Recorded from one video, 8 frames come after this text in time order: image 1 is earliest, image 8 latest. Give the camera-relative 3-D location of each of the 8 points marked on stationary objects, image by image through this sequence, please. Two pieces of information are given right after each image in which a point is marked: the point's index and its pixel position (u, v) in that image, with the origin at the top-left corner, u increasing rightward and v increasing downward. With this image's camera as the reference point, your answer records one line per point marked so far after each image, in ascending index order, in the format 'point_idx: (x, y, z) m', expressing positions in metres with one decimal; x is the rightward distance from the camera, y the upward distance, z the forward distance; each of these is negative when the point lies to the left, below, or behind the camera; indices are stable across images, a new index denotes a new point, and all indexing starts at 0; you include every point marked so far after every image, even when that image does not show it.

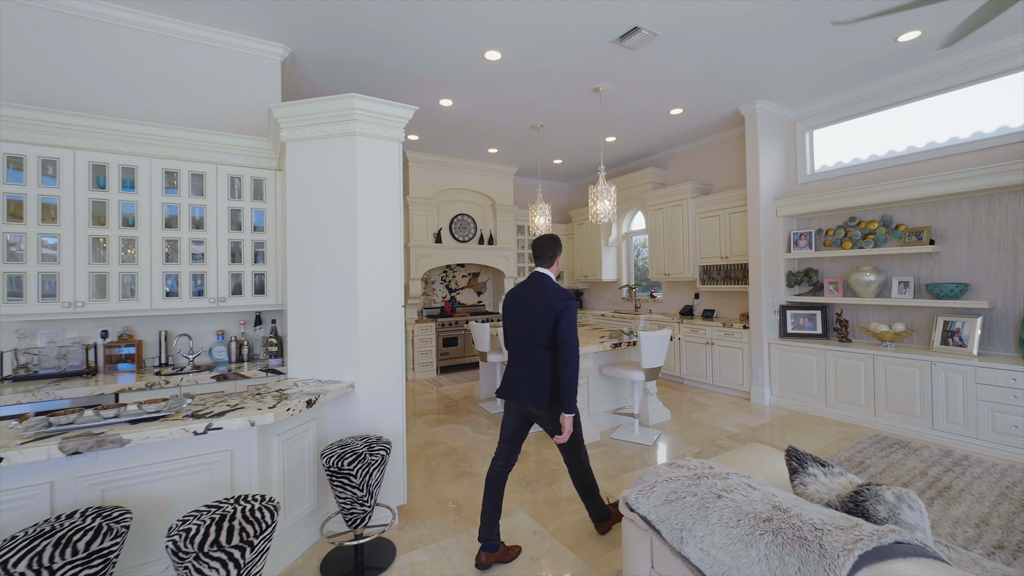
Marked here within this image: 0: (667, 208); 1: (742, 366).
0: (+2.2, +1.2, +5.9) m
1: (+2.8, -0.9, +4.9) m
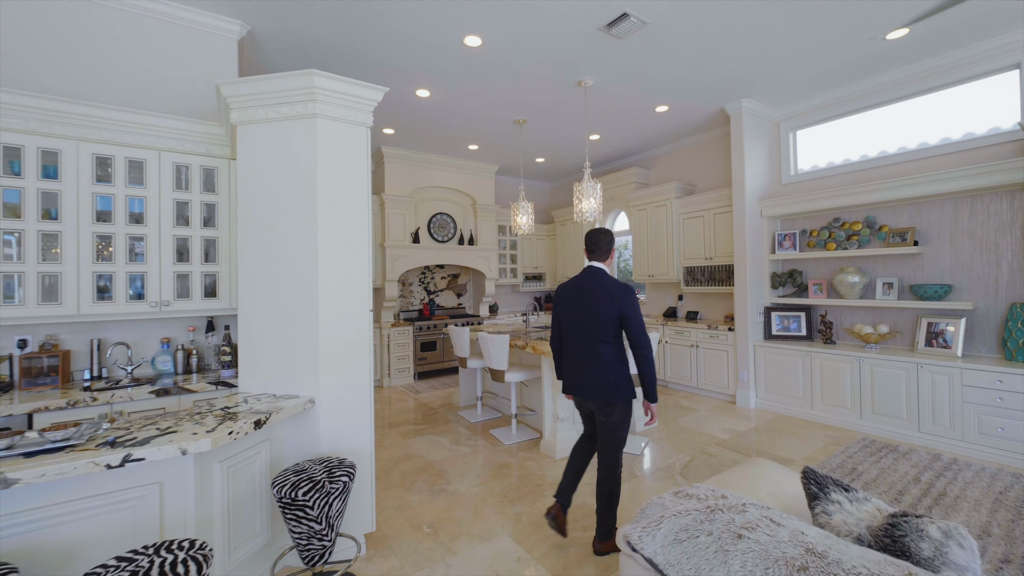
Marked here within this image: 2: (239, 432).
0: (+2.0, +1.1, +5.8) m
1: (+2.5, -1.0, +4.8) m
2: (-1.1, -0.6, +1.7) m
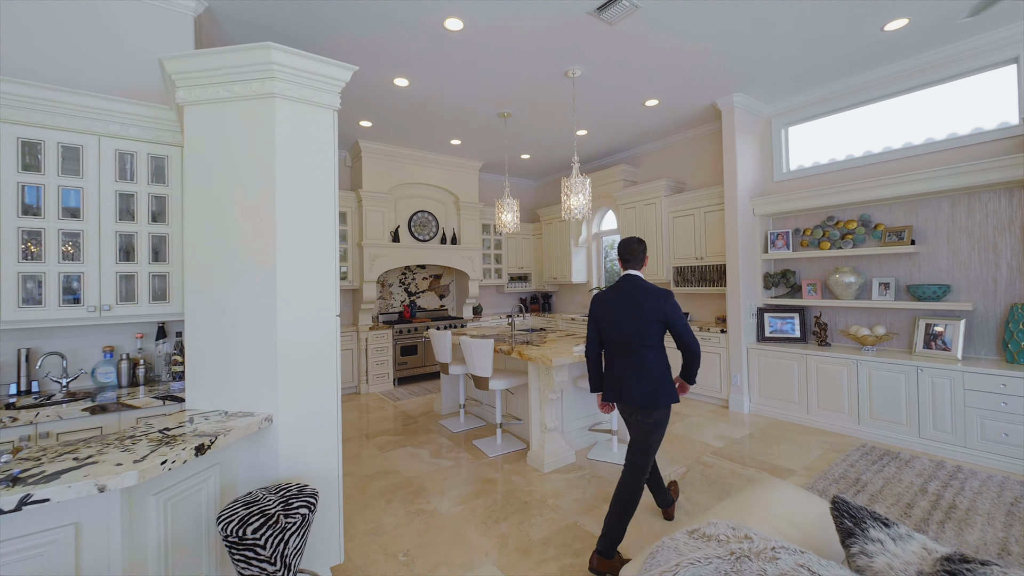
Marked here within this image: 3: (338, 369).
0: (+1.8, +1.1, +5.6) m
1: (+2.4, -1.0, +4.6) m
2: (-1.2, -0.6, +1.4) m
3: (-0.9, -0.4, +2.0) m
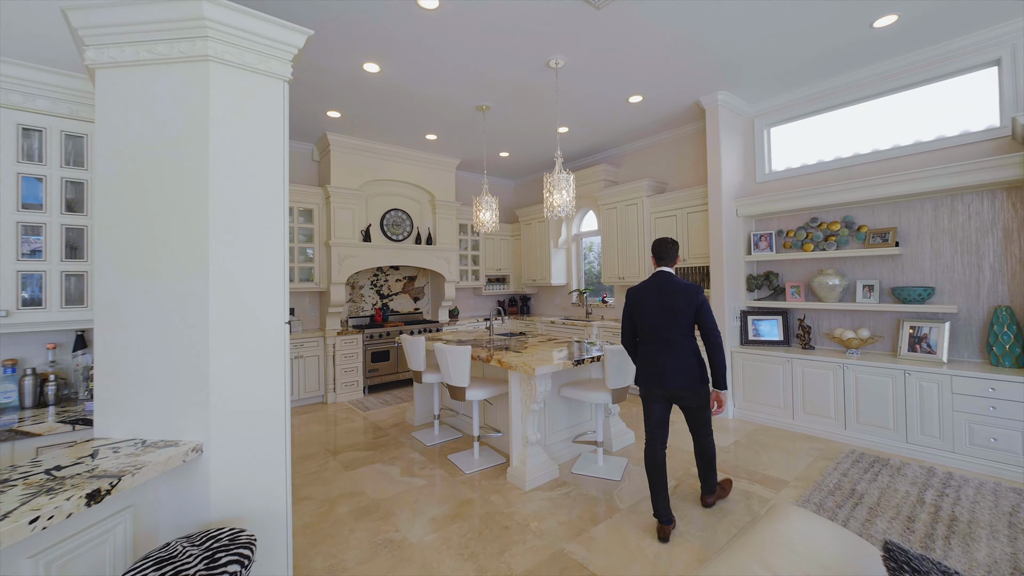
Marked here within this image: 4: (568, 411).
0: (+1.5, +1.1, +5.5) m
1: (+2.1, -1.0, +4.5) m
2: (-1.2, -0.6, +1.1) m
3: (-0.9, -0.4, +1.7) m
4: (+0.5, -1.0, +3.3) m
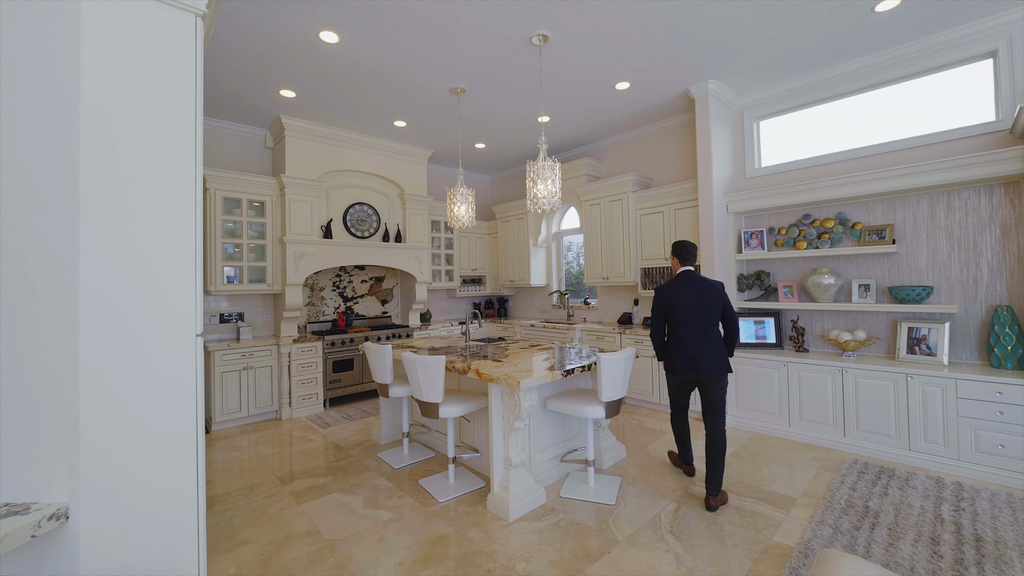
0: (+1.2, +1.1, +5.2) m
1: (+1.9, -1.0, +4.3) m
2: (-1.2, -0.6, +0.6) m
3: (-1.0, -0.4, +1.3) m
4: (+0.3, -1.0, +3.0) m
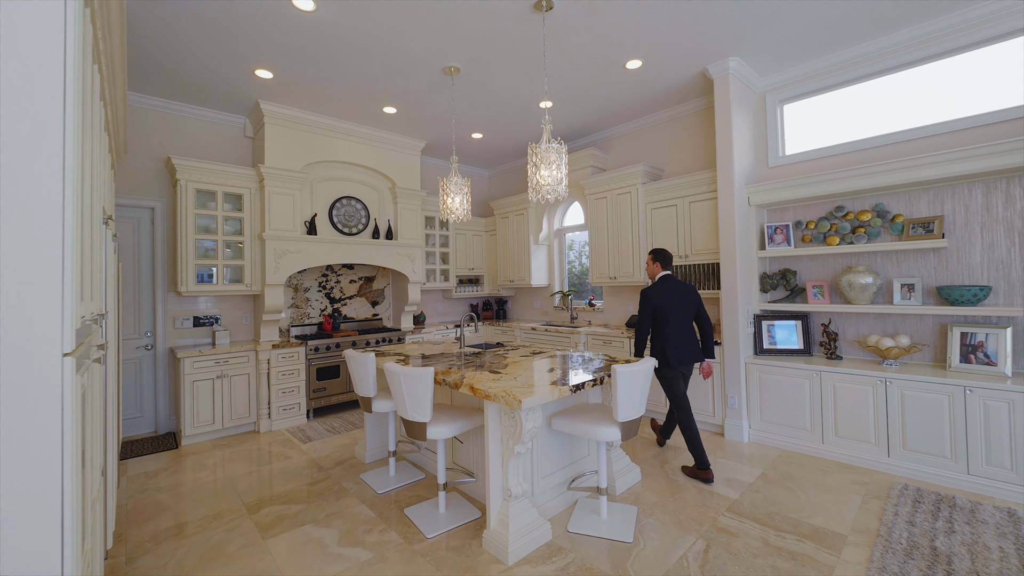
0: (+1.2, +1.1, +4.8) m
1: (+1.9, -1.0, +3.9) m
2: (-1.2, -0.6, +0.2) m
3: (-1.0, -0.4, +0.9) m
4: (+0.3, -1.0, +2.6) m
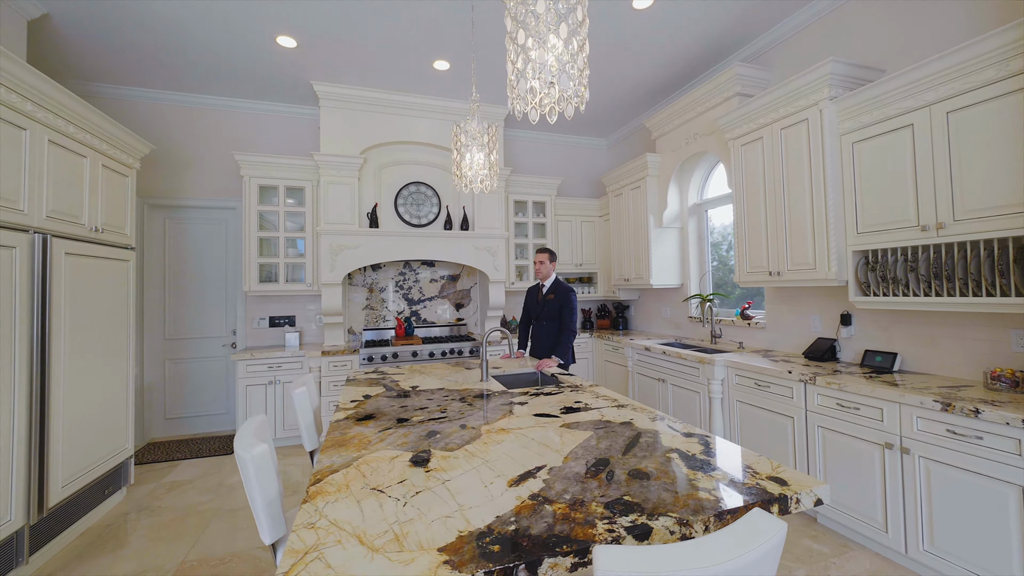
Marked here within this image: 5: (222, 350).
0: (+1.8, +1.1, +2.8) m
1: (+2.1, -1.0, +1.7) m
2: (-2.3, -0.6, -0.4) m
3: (-1.8, -0.4, +0.1) m
4: (+0.1, -1.0, +1.1) m
5: (-3.0, -0.7, +4.3) m
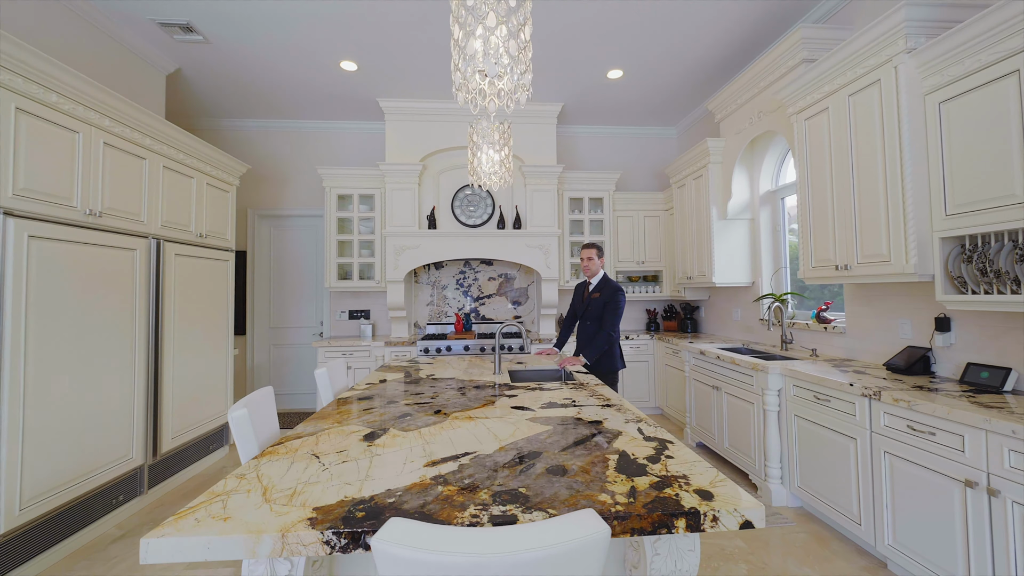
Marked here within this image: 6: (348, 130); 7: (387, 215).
0: (+1.9, +1.1, +2.4) m
1: (+1.9, -1.0, +1.2) m
2: (-2.8, -0.5, +0.2) m
3: (-2.2, -0.4, +0.6) m
4: (-0.1, -1.0, +1.1) m
5: (-2.4, -0.6, +4.9) m
6: (-2.0, +1.9, +4.9) m
7: (-1.4, +0.8, +4.4) m
